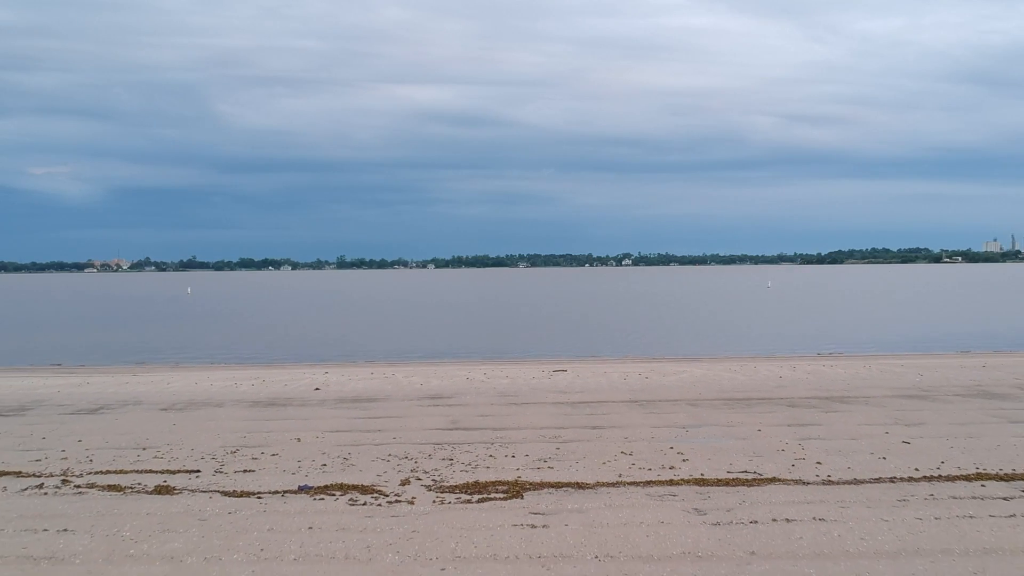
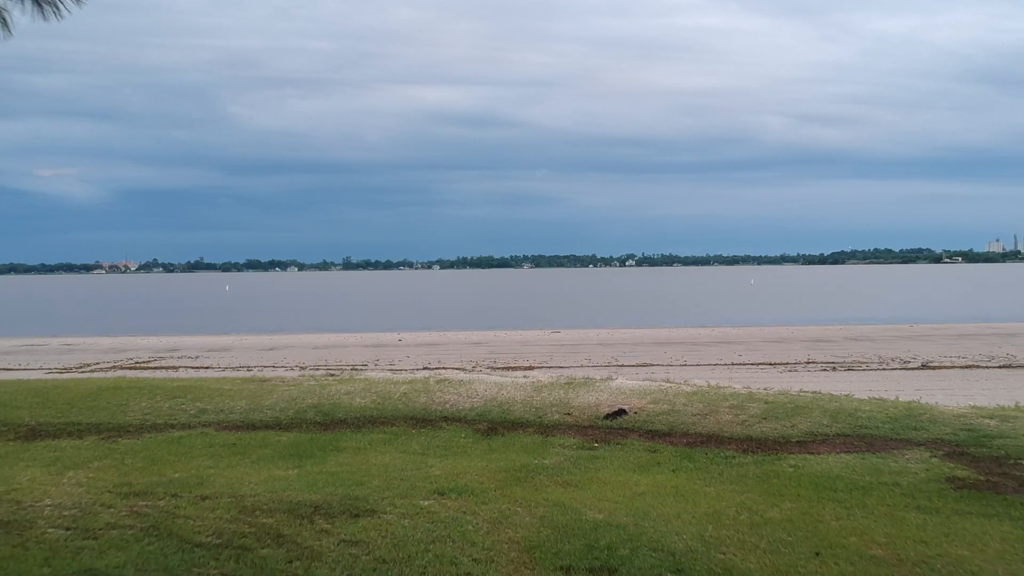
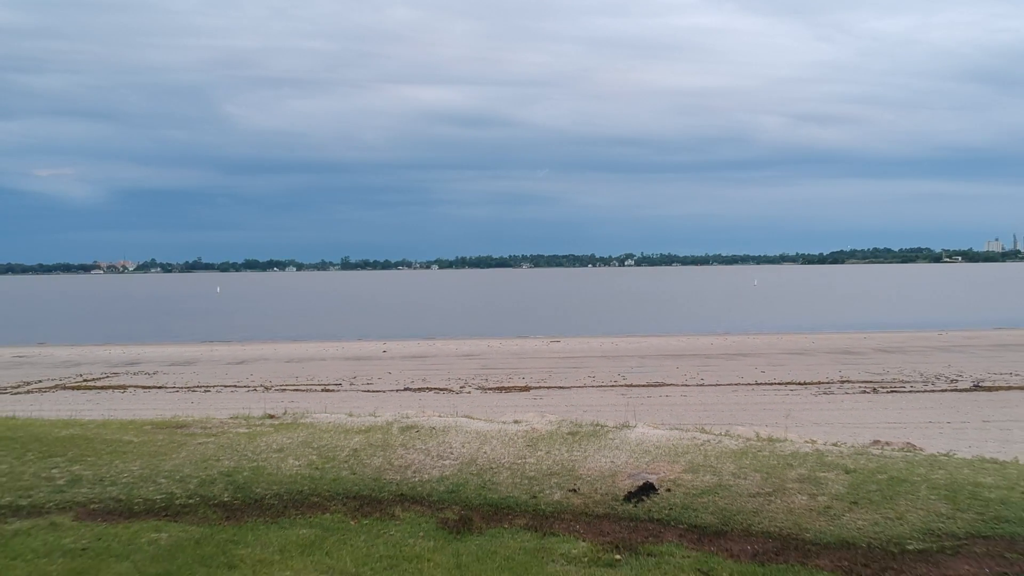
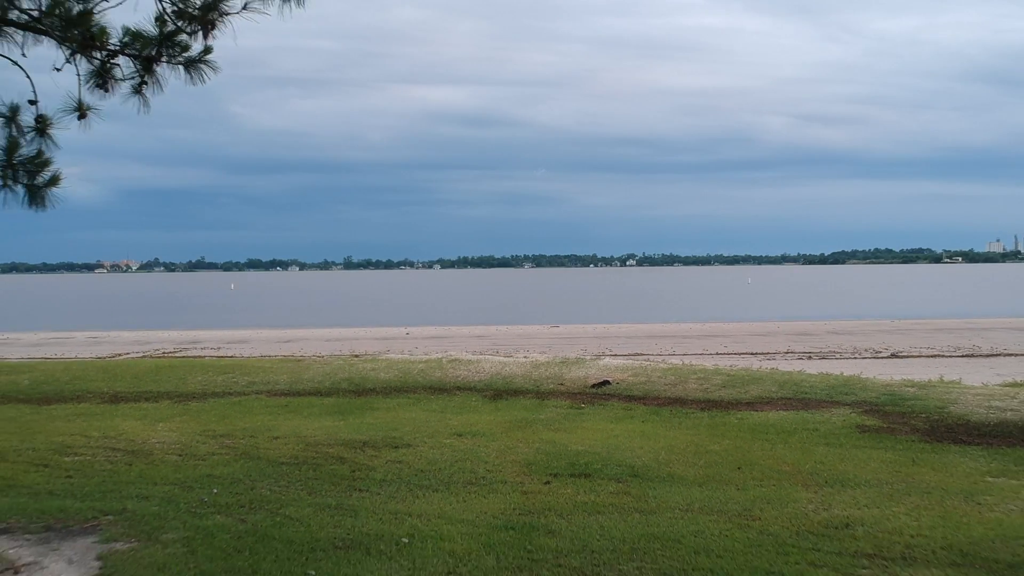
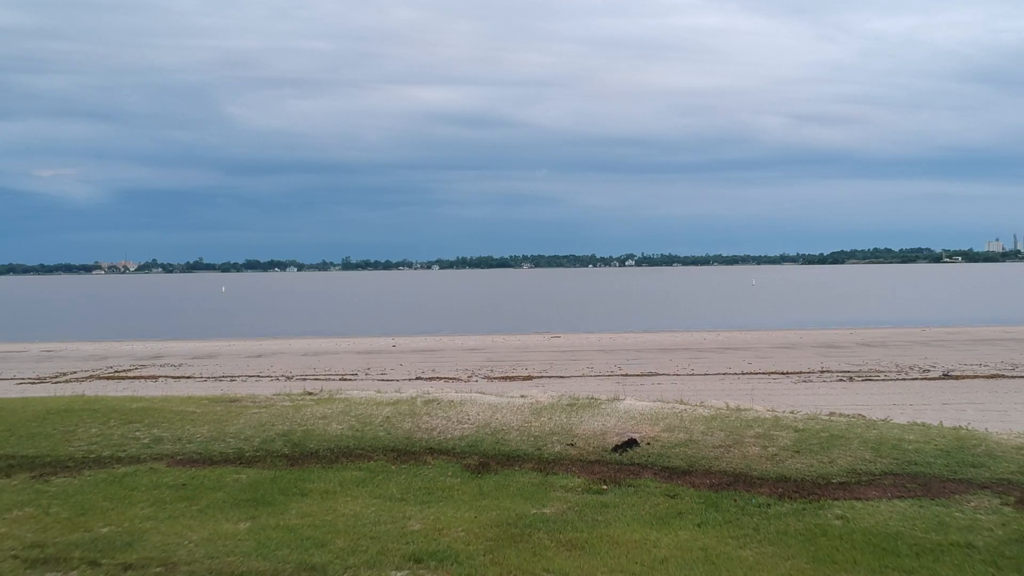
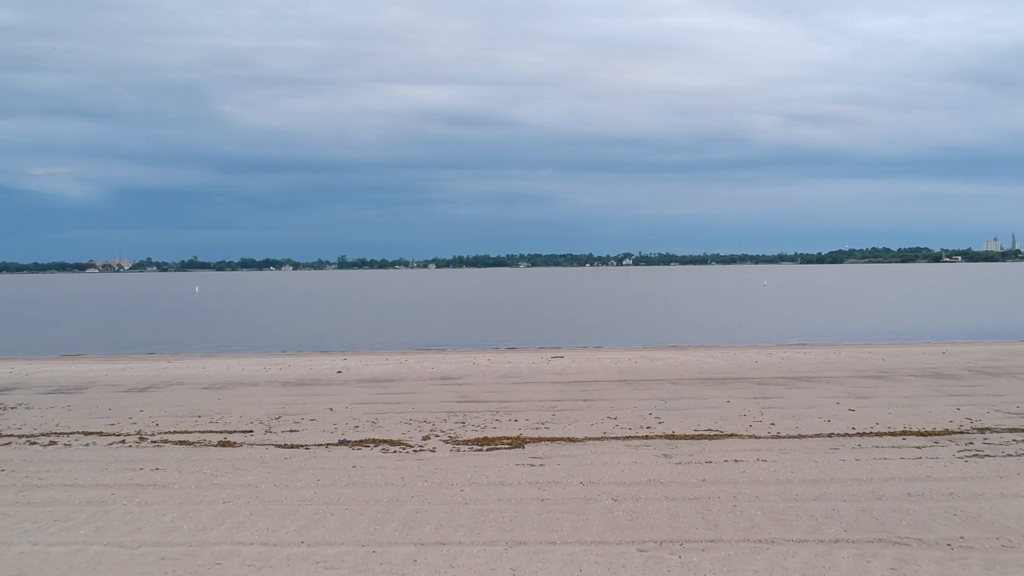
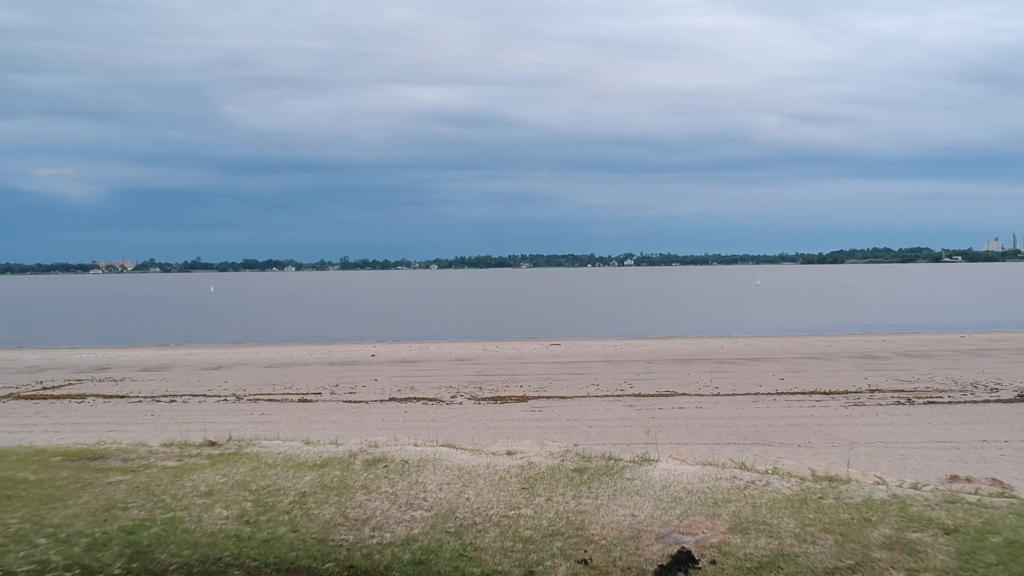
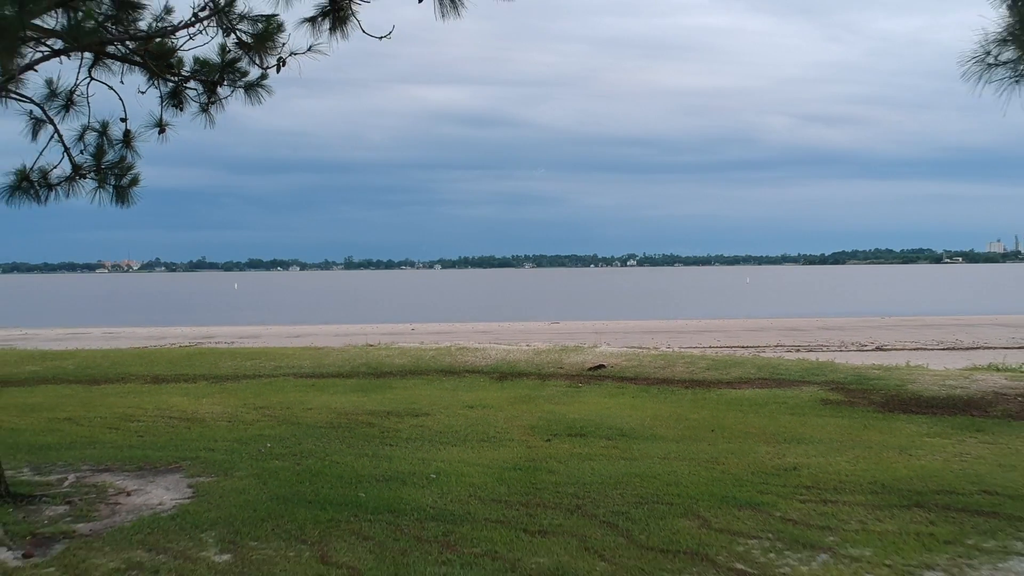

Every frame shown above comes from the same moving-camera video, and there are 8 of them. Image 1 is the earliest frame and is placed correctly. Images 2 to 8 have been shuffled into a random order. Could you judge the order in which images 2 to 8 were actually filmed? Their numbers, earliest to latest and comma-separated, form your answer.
6, 7, 3, 5, 2, 4, 8
